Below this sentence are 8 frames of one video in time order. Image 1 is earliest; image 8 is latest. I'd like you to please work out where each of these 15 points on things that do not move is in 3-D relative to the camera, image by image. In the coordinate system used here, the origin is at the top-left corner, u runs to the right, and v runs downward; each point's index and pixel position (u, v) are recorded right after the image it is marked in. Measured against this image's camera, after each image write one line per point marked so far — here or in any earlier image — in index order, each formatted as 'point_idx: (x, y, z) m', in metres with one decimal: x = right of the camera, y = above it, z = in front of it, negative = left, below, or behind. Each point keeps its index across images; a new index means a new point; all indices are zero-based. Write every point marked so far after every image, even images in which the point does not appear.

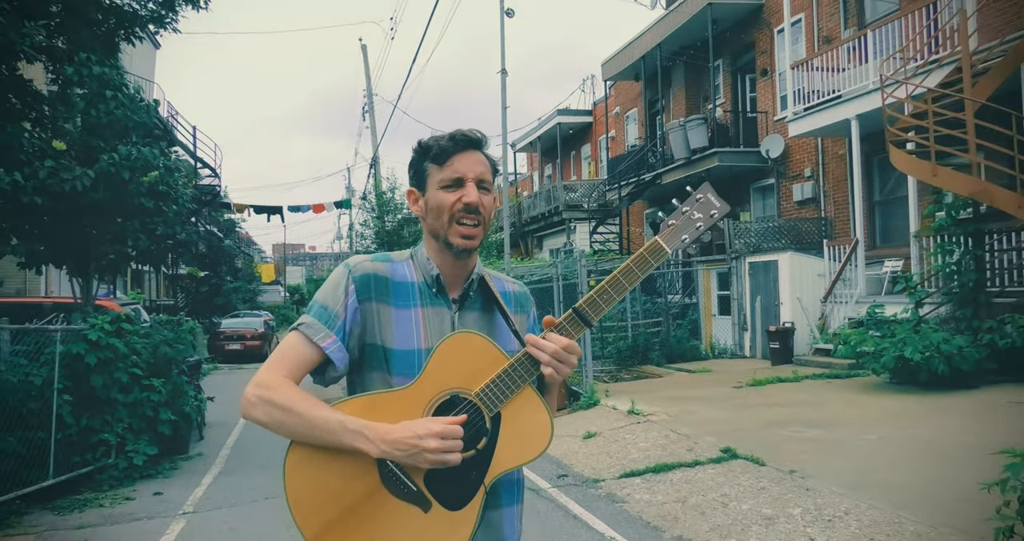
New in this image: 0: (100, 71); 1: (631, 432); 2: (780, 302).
0: (-4.5, +2.1, +7.7) m
1: (+1.1, -1.5, +6.7) m
2: (+4.8, -0.6, +12.7) m
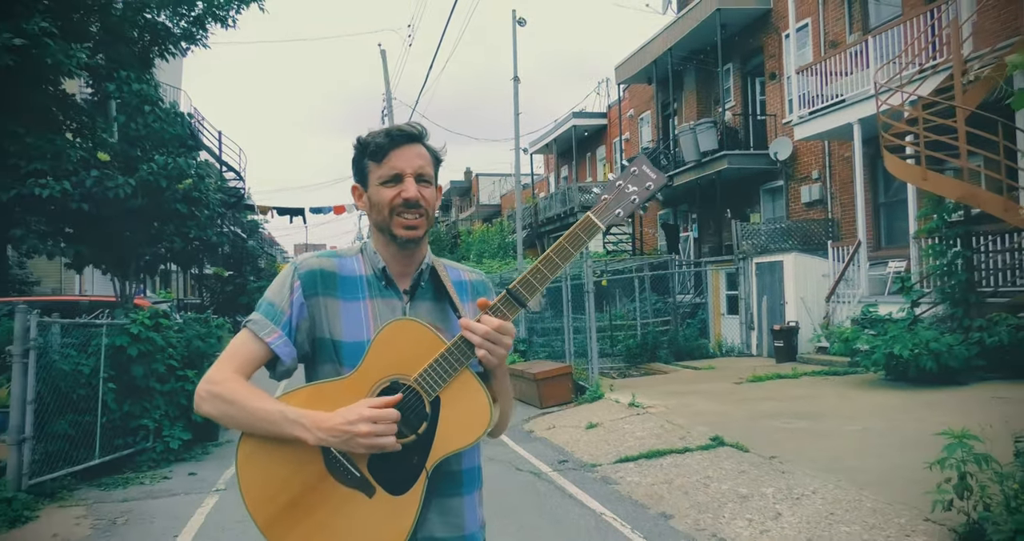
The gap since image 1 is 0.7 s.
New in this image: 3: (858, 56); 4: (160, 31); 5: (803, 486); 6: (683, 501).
0: (-4.4, +2.1, +8.3) m
1: (+1.2, -1.5, +7.2) m
2: (+5.0, -0.6, +13.0) m
3: (+6.1, +3.8, +12.2) m
4: (-4.3, +2.9, +8.5) m
5: (+1.9, -1.4, +4.7) m
6: (+1.2, -1.6, +4.9) m
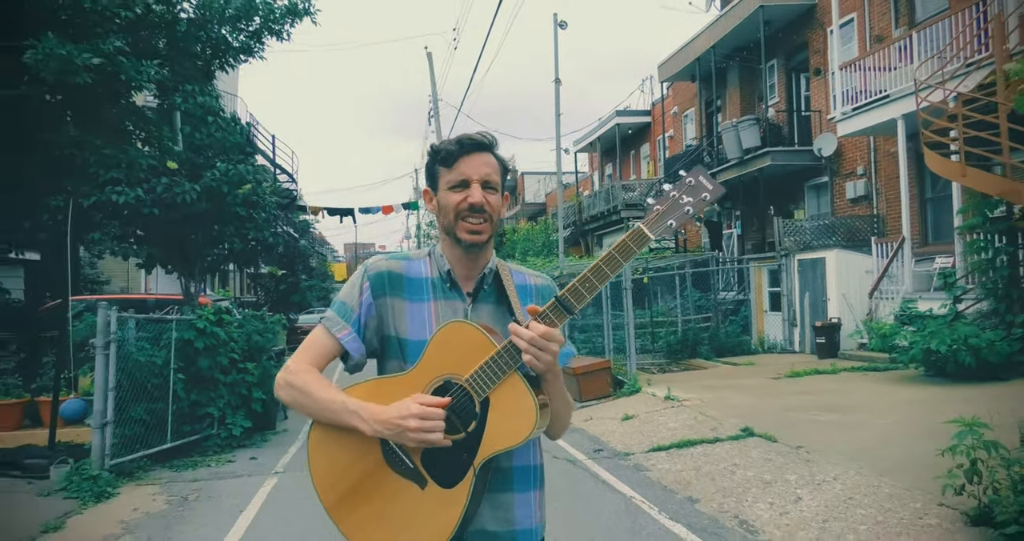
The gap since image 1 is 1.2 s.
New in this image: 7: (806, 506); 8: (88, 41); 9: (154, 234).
0: (-3.9, +2.1, +8.9) m
1: (+1.6, -1.5, +7.4) m
2: (+5.8, -0.5, +13.0) m
3: (+6.8, +3.8, +12.1) m
4: (-3.8, +2.9, +9.1) m
5: (+2.2, -1.4, +4.9) m
6: (+1.4, -1.6, +5.1) m
7: (+1.9, -1.5, +4.4) m
8: (-4.4, +2.4, +7.3) m
9: (-4.5, +0.5, +8.9) m
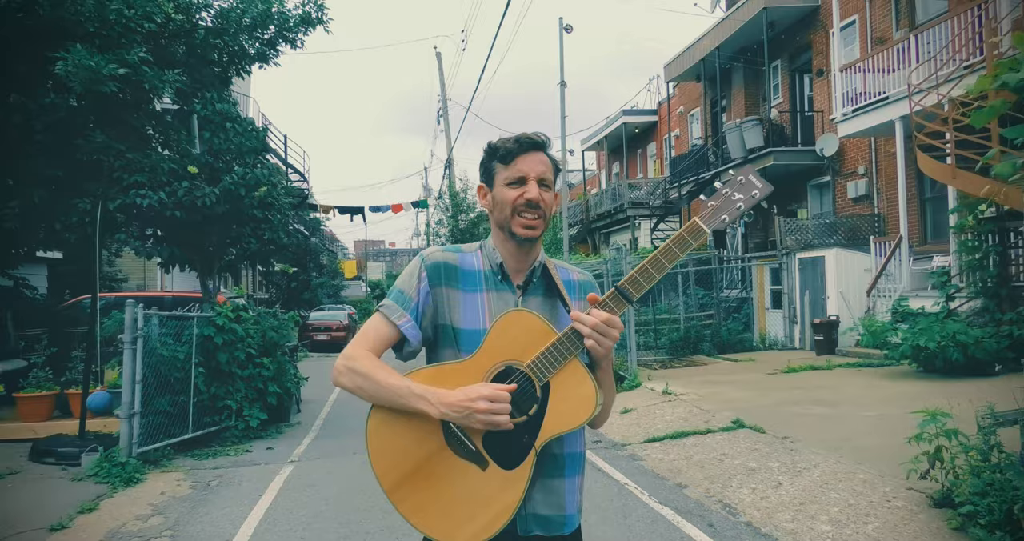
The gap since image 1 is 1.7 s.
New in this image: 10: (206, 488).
0: (-3.8, +2.1, +9.3) m
1: (+1.6, -1.5, +7.7) m
2: (+5.9, -0.5, +13.2) m
3: (+6.9, +3.9, +12.4) m
4: (-3.7, +3.0, +9.5) m
5: (+2.2, -1.4, +5.2) m
6: (+1.5, -1.6, +5.4) m
7: (+1.8, -1.5, +4.8) m
8: (-4.4, +2.4, +7.7) m
9: (-4.5, +0.5, +9.3) m
10: (-2.5, -1.8, +5.9) m
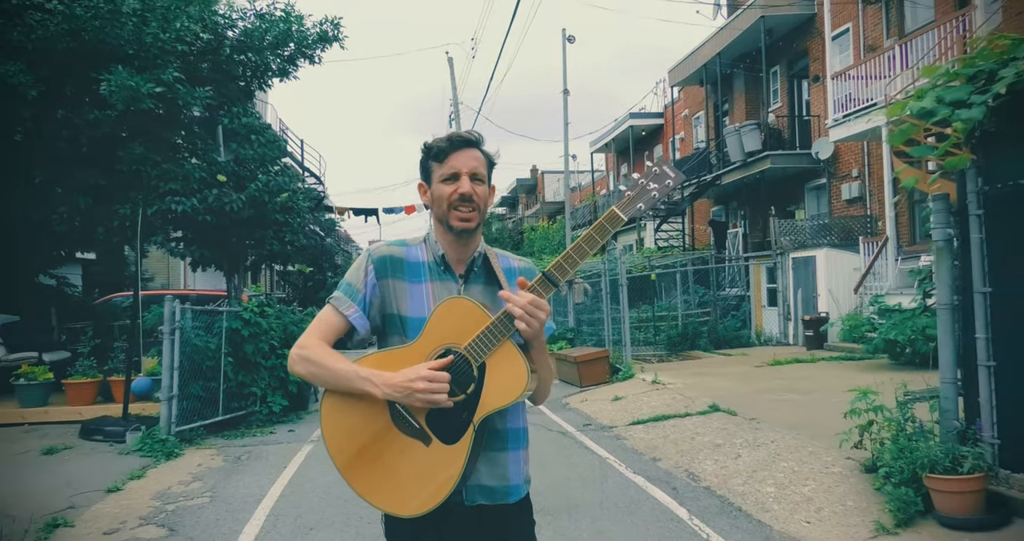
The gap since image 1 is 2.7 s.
0: (-3.8, +2.1, +10.1) m
1: (+1.6, -1.5, +8.4) m
2: (+6.0, -0.5, +13.8) m
3: (+7.0, +3.9, +12.9) m
4: (-3.7, +3.0, +10.3) m
5: (+2.1, -1.4, +5.9) m
6: (+1.4, -1.6, +6.1) m
7: (+1.8, -1.5, +5.4) m
8: (-4.4, +2.4, +8.5) m
9: (-4.4, +0.5, +10.1) m
10: (-2.6, -1.8, +6.6) m
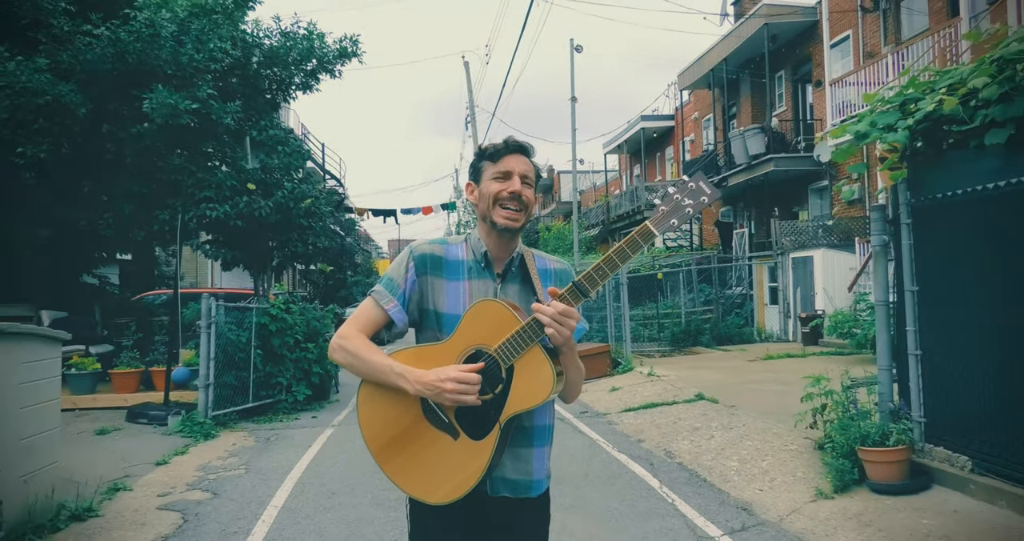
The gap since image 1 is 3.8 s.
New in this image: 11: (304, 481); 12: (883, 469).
0: (-3.7, +2.1, +10.9) m
1: (+1.7, -1.5, +9.1) m
2: (+6.2, -0.4, +14.4) m
3: (+7.2, +3.9, +13.4) m
4: (-3.6, +3.0, +11.1) m
5: (+2.1, -1.4, +6.5) m
6: (+1.4, -1.6, +6.8) m
7: (+1.8, -1.5, +6.1) m
8: (-4.3, +2.4, +9.3) m
9: (-4.3, +0.5, +10.9) m
10: (-2.6, -1.8, +7.4) m
11: (-1.7, -1.7, +5.6) m
12: (+2.4, -1.3, +4.6) m
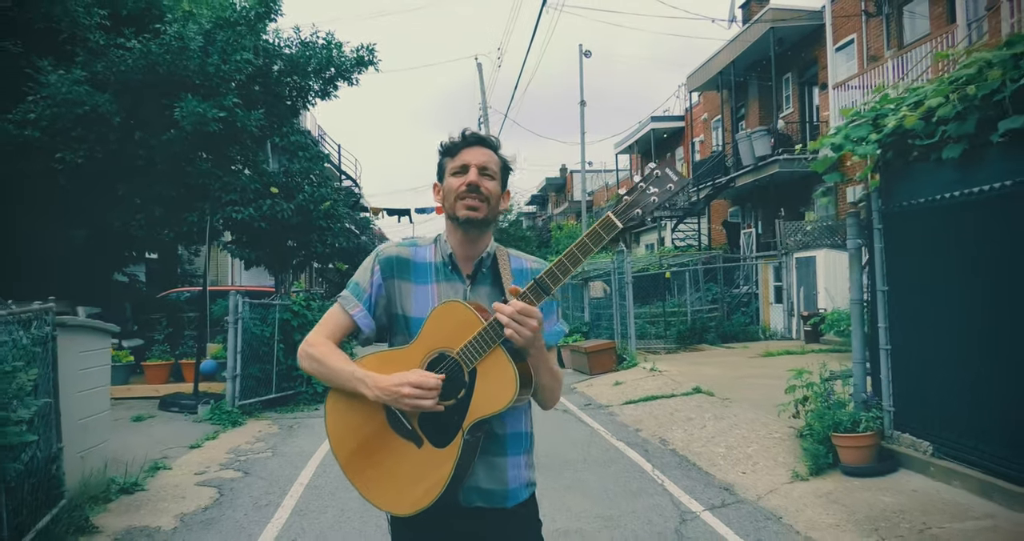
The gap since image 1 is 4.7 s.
0: (-3.6, +2.2, +11.4) m
1: (+1.8, -1.5, +9.5) m
2: (+6.4, -0.4, +14.7) m
3: (+7.4, +3.9, +13.8) m
4: (-3.4, +3.0, +11.6) m
5: (+2.1, -1.4, +7.0) m
6: (+1.5, -1.6, +7.3) m
7: (+1.8, -1.5, +6.6) m
8: (-4.2, +2.4, +9.9) m
9: (-4.2, +0.5, +11.5) m
10: (-2.5, -1.8, +7.9) m
11: (-1.6, -1.7, +6.2) m
12: (+2.4, -1.3, +5.0) m
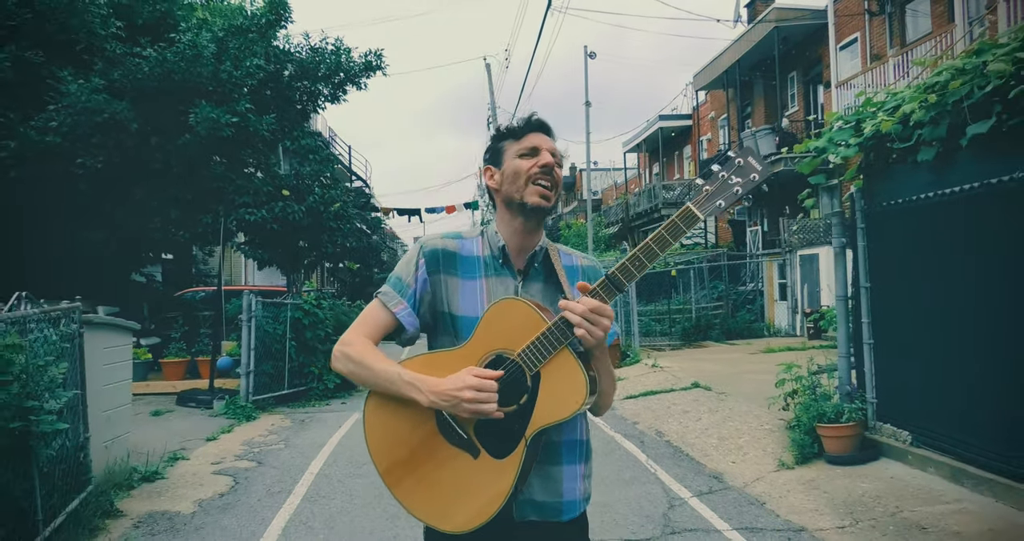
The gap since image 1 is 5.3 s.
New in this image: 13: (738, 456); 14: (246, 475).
0: (-3.5, +2.2, +11.7) m
1: (+1.9, -1.5, +9.8) m
2: (+6.6, -0.4, +14.9) m
3: (+7.5, +3.9, +13.9) m
4: (-3.3, +3.0, +11.9) m
5: (+2.2, -1.4, +7.2) m
6: (+1.5, -1.5, +7.5) m
7: (+1.8, -1.5, +6.8) m
8: (-4.1, +2.4, +10.2) m
9: (-4.1, +0.5, +11.8) m
10: (-2.5, -1.8, +8.3) m
11: (-1.6, -1.7, +6.4) m
12: (+2.4, -1.3, +5.3) m
13: (+1.8, -1.5, +5.7) m
14: (-2.2, -1.7, +5.8) m
